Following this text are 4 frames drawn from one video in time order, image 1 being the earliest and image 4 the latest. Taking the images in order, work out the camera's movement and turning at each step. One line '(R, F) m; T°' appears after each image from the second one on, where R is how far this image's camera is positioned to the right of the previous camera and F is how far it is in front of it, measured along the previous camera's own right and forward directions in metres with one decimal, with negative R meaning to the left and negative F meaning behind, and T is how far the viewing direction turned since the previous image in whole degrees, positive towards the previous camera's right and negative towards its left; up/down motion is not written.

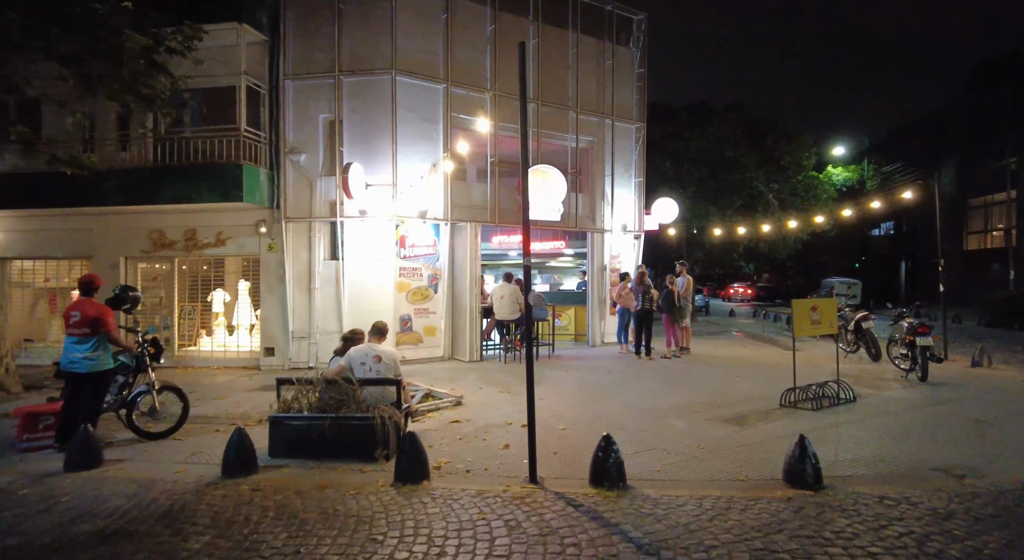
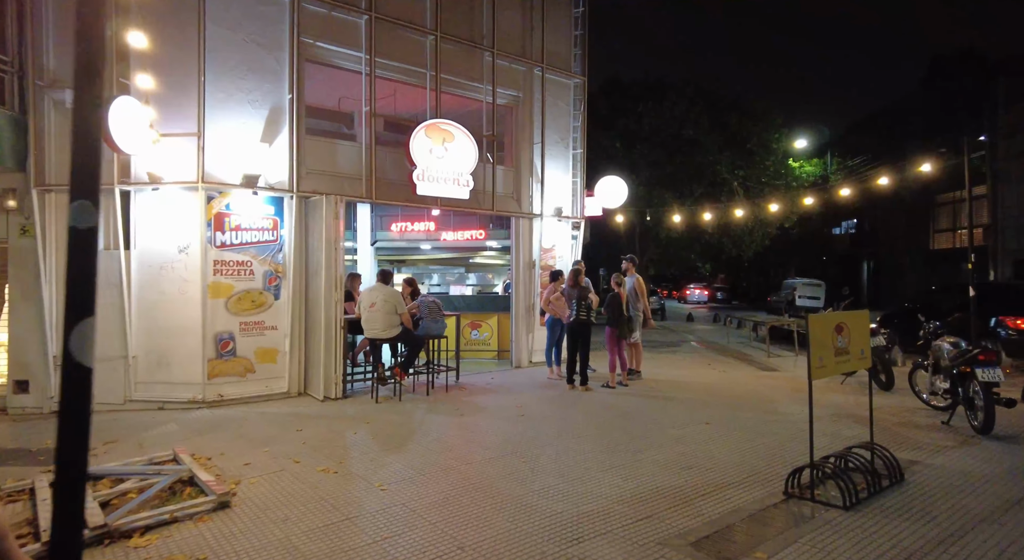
(+1.2, +3.4) m; +4°
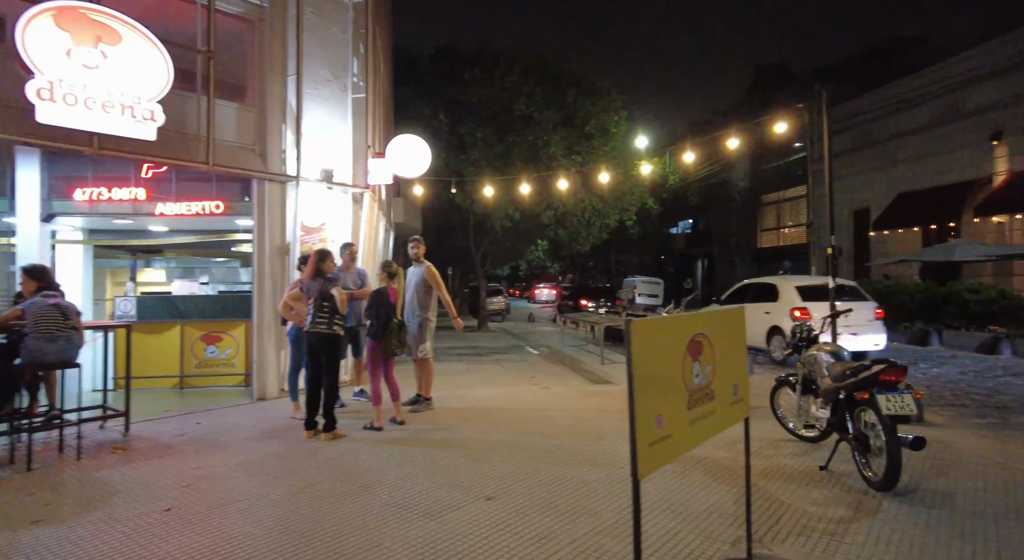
(+1.6, +2.7) m; +14°
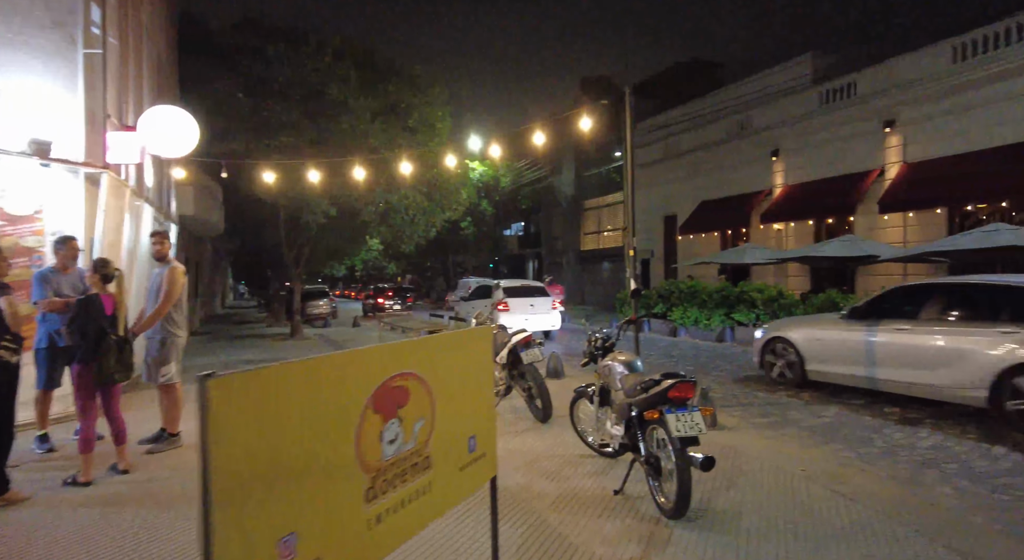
(+0.7, +0.8) m; +16°
